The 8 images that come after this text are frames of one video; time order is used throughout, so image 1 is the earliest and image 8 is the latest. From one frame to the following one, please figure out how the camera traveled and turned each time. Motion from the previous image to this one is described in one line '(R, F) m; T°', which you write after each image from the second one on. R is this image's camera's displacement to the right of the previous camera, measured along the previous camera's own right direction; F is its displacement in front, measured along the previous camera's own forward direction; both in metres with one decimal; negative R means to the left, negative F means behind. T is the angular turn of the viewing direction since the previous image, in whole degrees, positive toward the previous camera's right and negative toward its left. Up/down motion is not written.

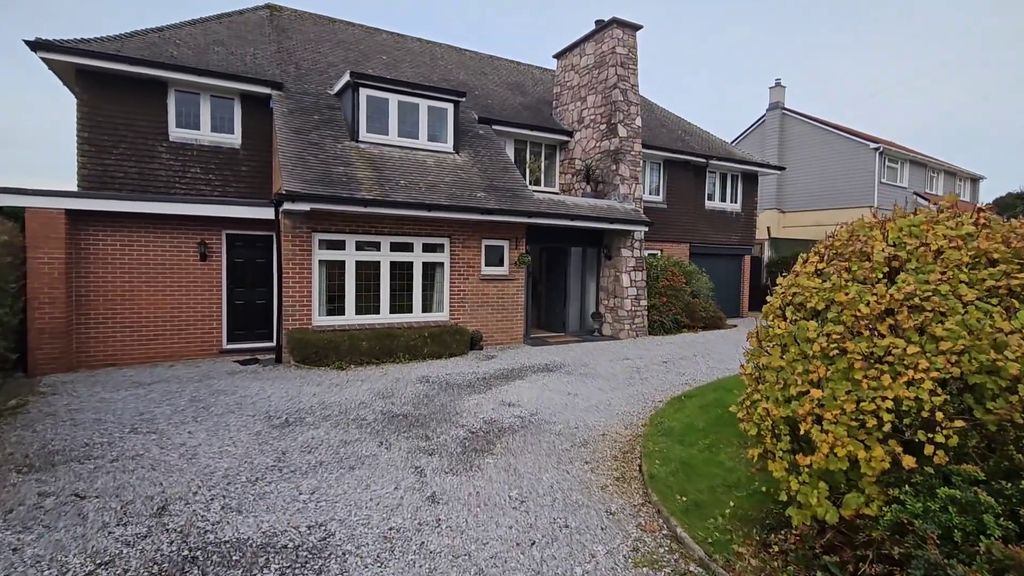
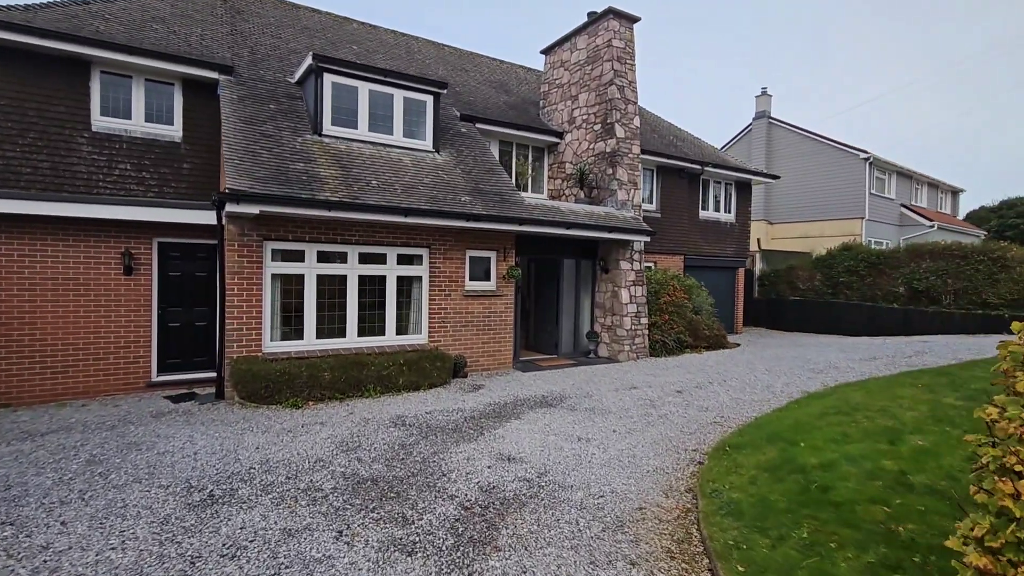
(-0.3, +1.3) m; +3°
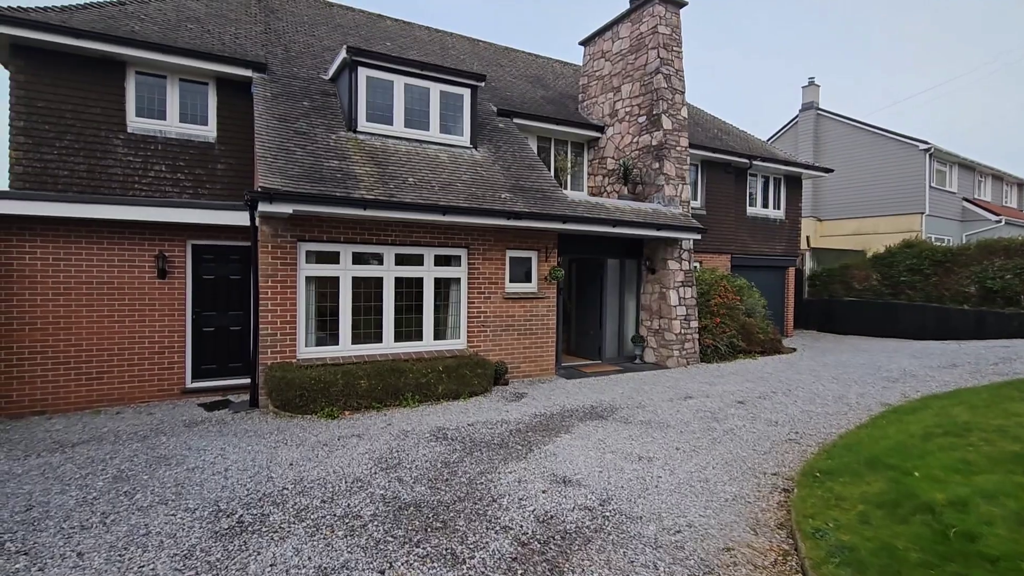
(-0.2, +0.5) m; -3°
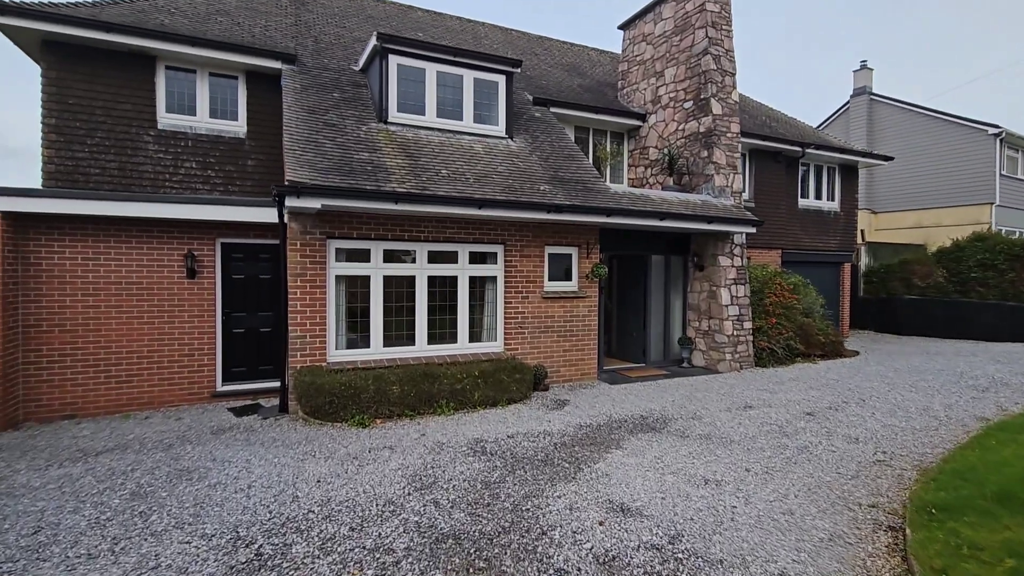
(-0.2, +0.5) m; -3°
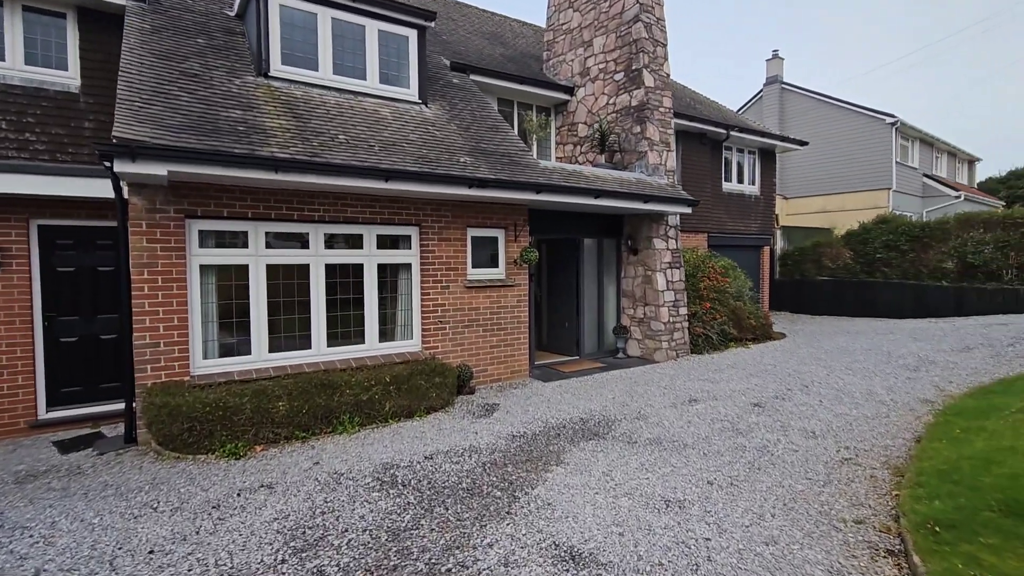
(+0.1, +1.0) m; +8°
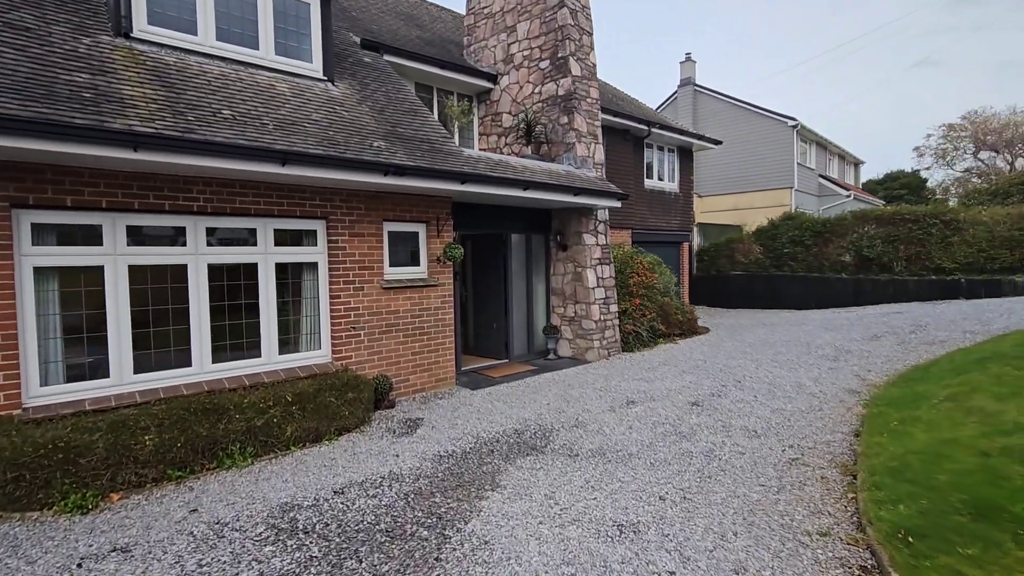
(0.0, +0.6) m; +9°
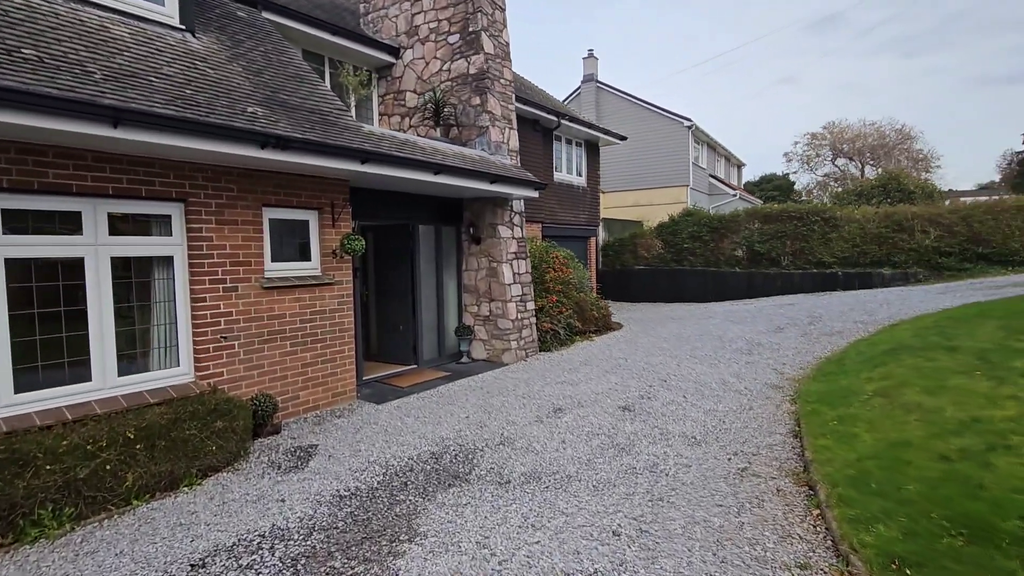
(-0.1, +0.8) m; +11°
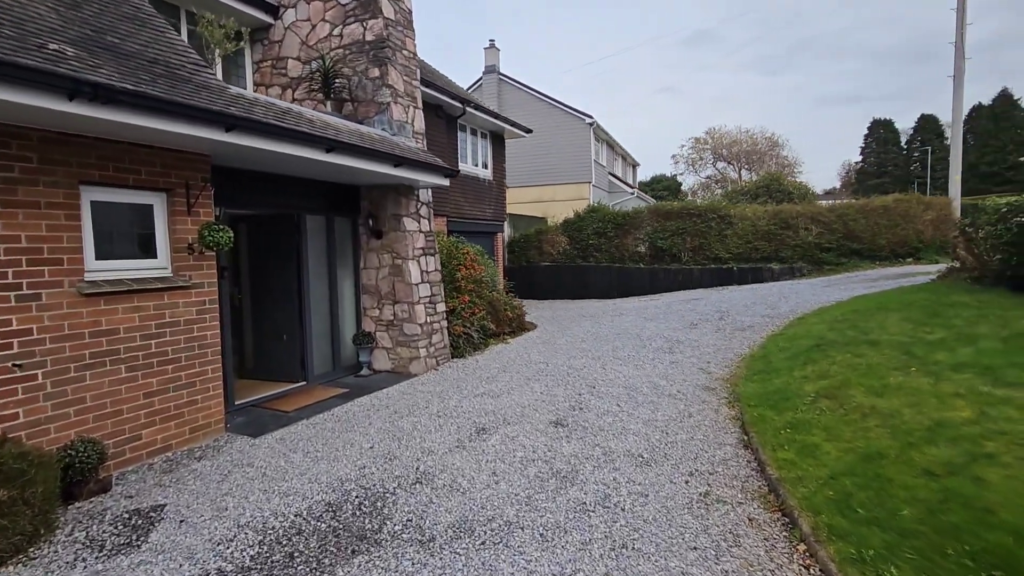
(-0.1, +0.8) m; +11°
